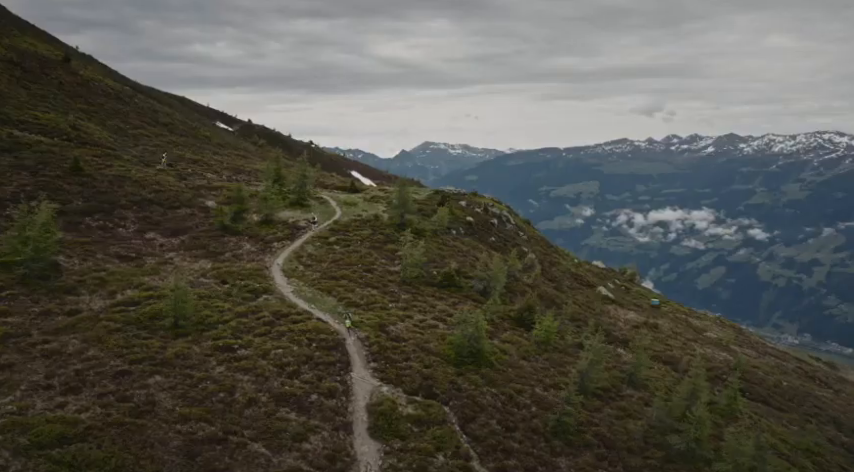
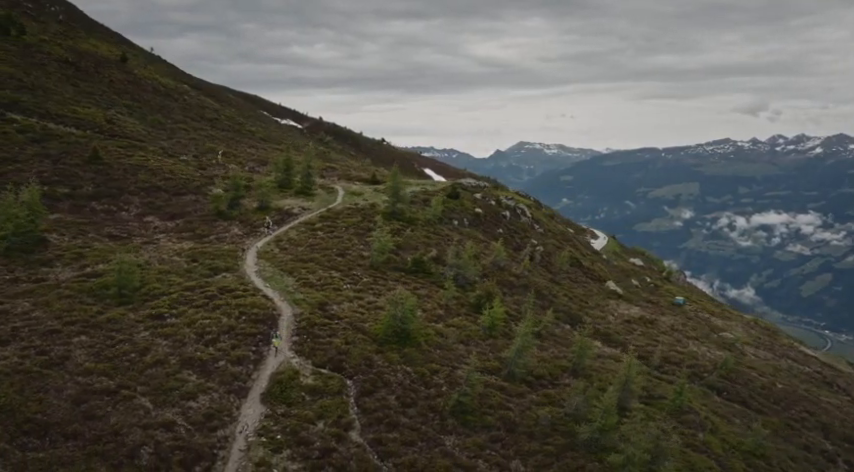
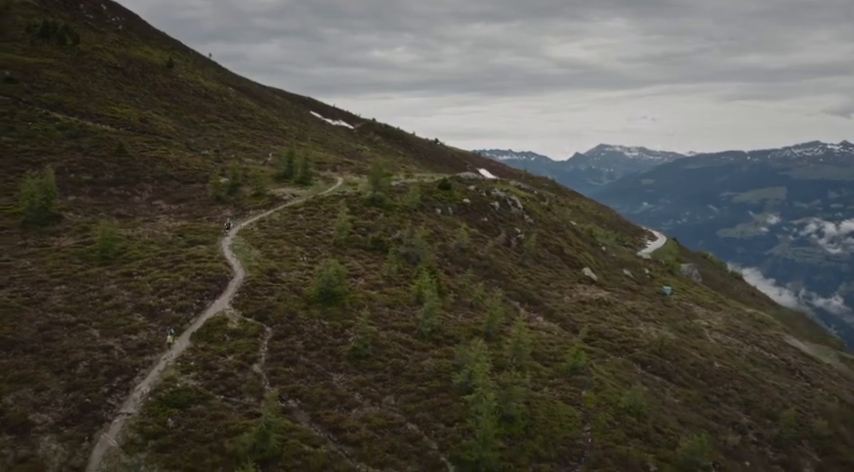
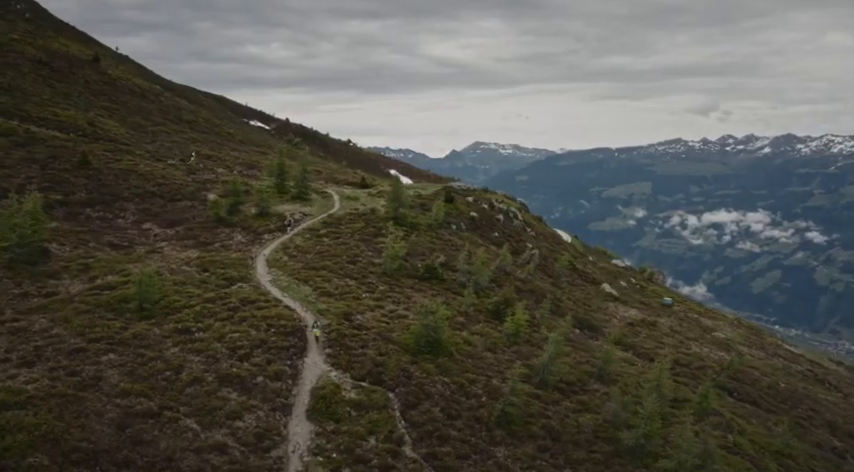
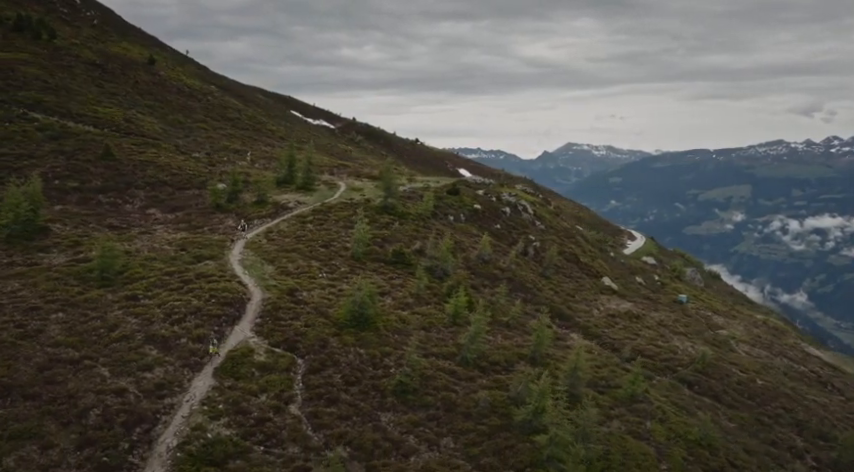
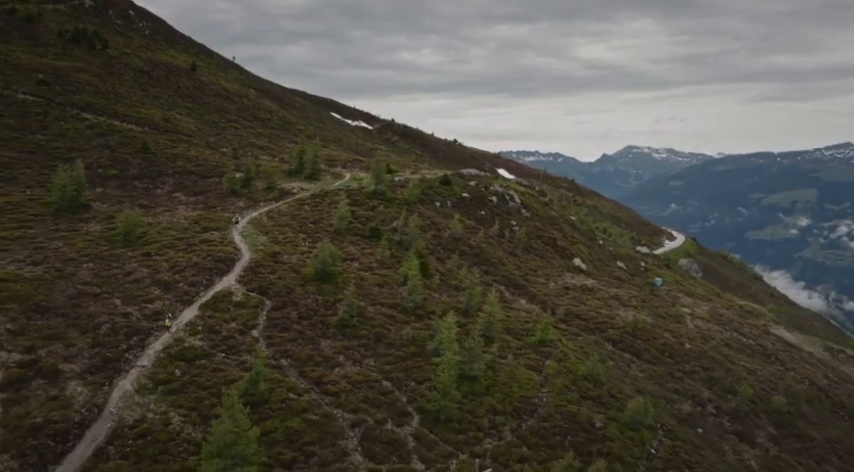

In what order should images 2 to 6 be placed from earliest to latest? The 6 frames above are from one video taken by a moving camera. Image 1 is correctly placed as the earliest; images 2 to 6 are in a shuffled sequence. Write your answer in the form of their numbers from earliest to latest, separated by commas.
4, 2, 5, 3, 6
